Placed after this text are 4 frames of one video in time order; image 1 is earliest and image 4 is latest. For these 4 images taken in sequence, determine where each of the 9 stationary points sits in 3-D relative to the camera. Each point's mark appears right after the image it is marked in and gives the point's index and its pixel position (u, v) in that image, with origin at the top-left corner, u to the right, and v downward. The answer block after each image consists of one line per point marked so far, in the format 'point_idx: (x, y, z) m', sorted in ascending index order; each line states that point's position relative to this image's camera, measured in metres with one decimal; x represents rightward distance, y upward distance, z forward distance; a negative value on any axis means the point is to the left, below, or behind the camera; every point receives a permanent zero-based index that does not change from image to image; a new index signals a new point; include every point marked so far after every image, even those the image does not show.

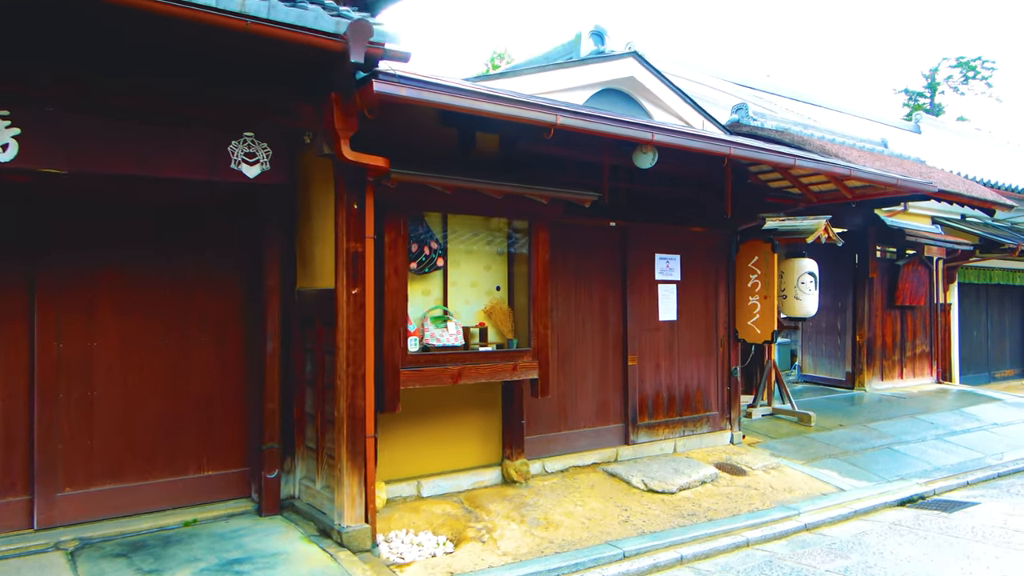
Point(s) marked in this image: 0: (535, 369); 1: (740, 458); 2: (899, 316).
0: (+0.2, -0.6, +5.4) m
1: (+2.2, -1.7, +6.9) m
2: (+6.6, -0.5, +11.9) m
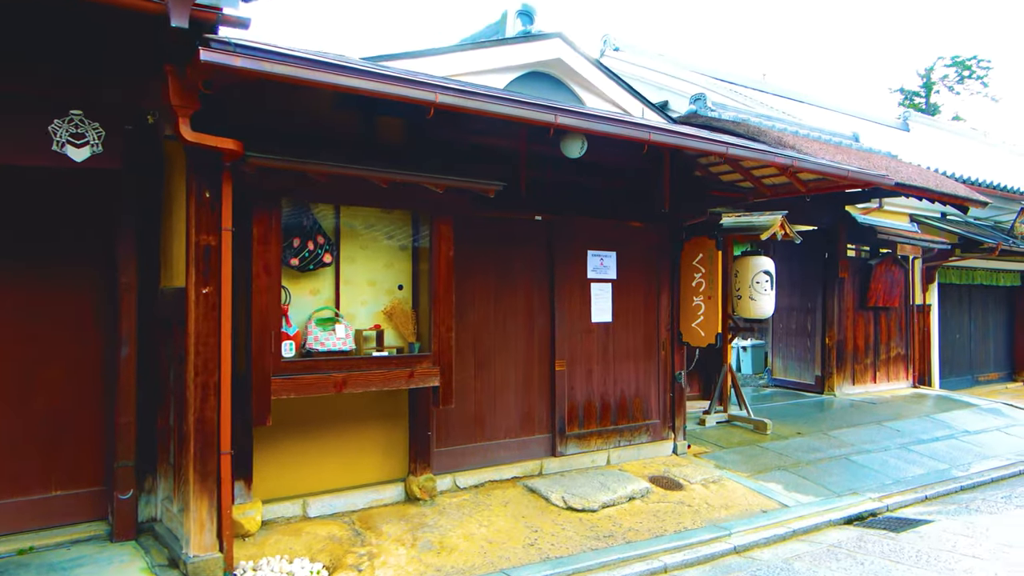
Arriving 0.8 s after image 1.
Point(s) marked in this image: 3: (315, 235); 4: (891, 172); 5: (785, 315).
0: (-0.5, -0.6, +4.9) m
1: (+1.5, -1.7, +6.4) m
2: (+5.9, -0.5, +11.4) m
3: (-1.4, +0.4, +4.8) m
4: (+4.9, +1.5, +8.9) m
5: (+4.6, -0.5, +11.6) m
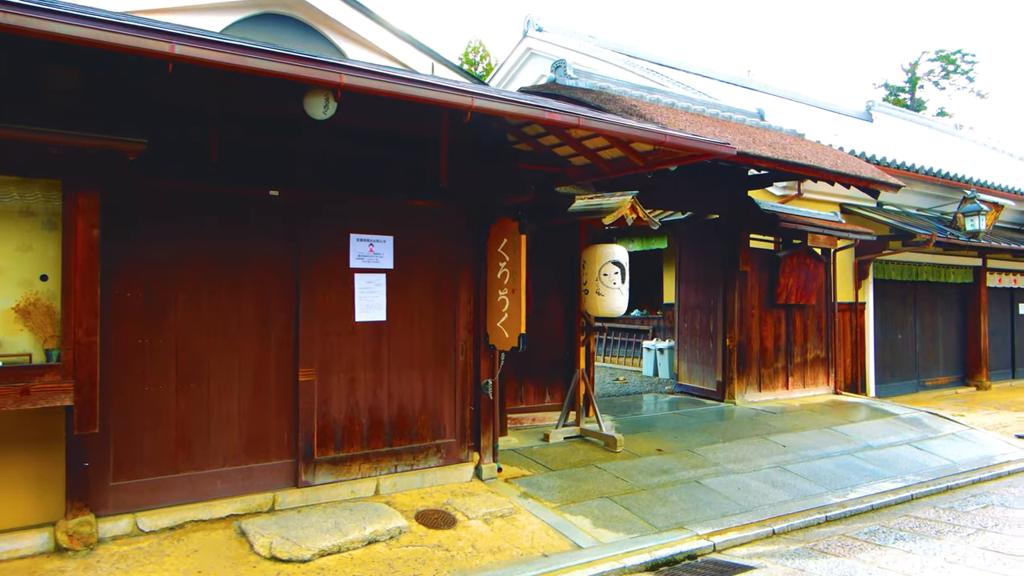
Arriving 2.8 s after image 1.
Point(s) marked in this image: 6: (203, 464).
0: (-2.4, -0.6, +3.8) m
1: (-0.4, -1.6, +5.2) m
2: (+4.0, -0.4, +10.2) m
3: (-3.3, +0.4, +3.6) m
4: (+3.0, +1.6, +7.8) m
5: (+2.7, -0.4, +10.5) m
6: (-2.1, -1.2, +4.6) m
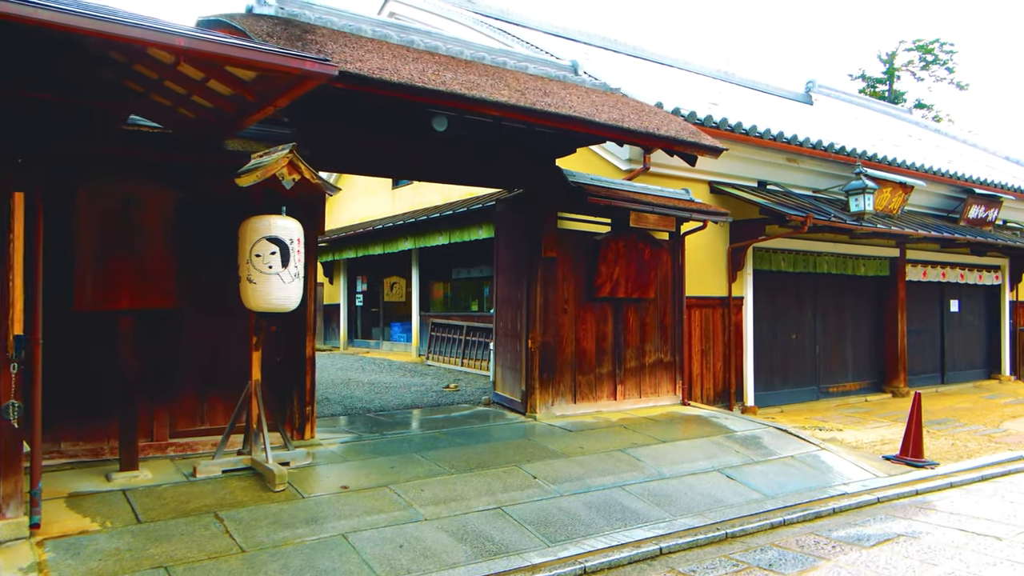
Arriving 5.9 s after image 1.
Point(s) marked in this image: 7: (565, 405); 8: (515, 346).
0: (-5.2, -0.5, +2.1) m
1: (-3.2, -1.5, +3.6) m
2: (+1.2, -0.3, +8.5) m
3: (-6.1, +0.5, +1.9) m
4: (+0.2, +1.7, +6.1) m
5: (-0.1, -0.3, +8.8) m
6: (-4.9, -1.1, +2.9) m
7: (+0.6, -1.4, +8.1) m
8: (0.0, -0.7, +8.4) m
